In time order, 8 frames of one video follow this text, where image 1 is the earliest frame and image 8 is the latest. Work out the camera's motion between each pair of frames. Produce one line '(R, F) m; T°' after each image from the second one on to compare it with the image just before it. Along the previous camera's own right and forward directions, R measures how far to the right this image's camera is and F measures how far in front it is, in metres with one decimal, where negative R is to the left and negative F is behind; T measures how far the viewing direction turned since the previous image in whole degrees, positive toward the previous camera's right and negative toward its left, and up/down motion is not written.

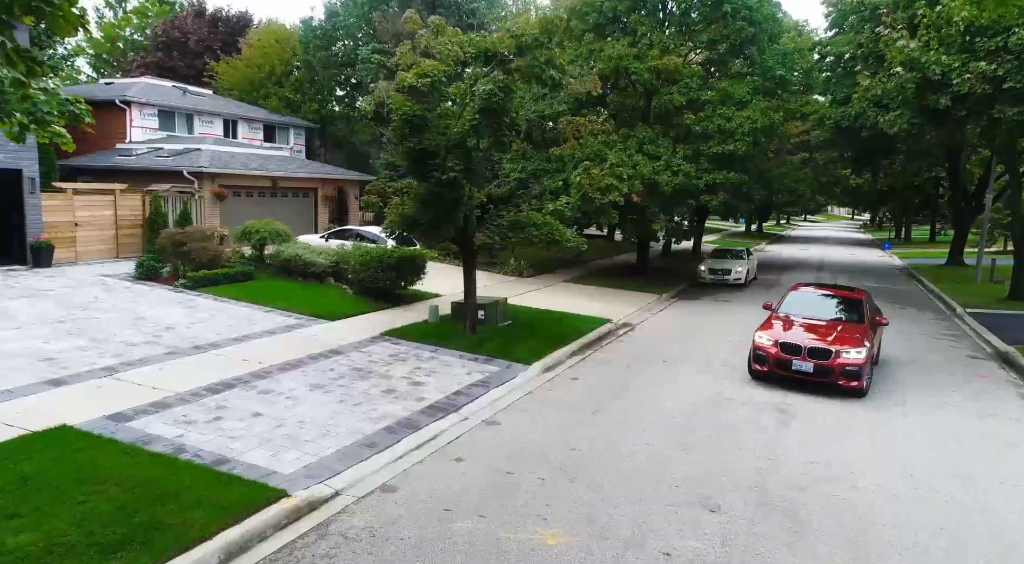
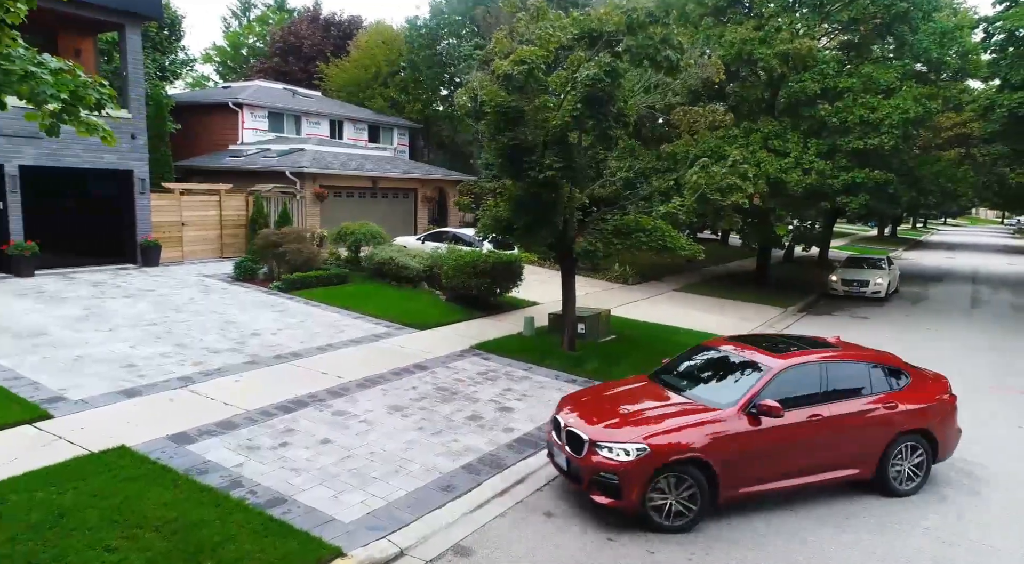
(0.0, +1.2) m; -9°
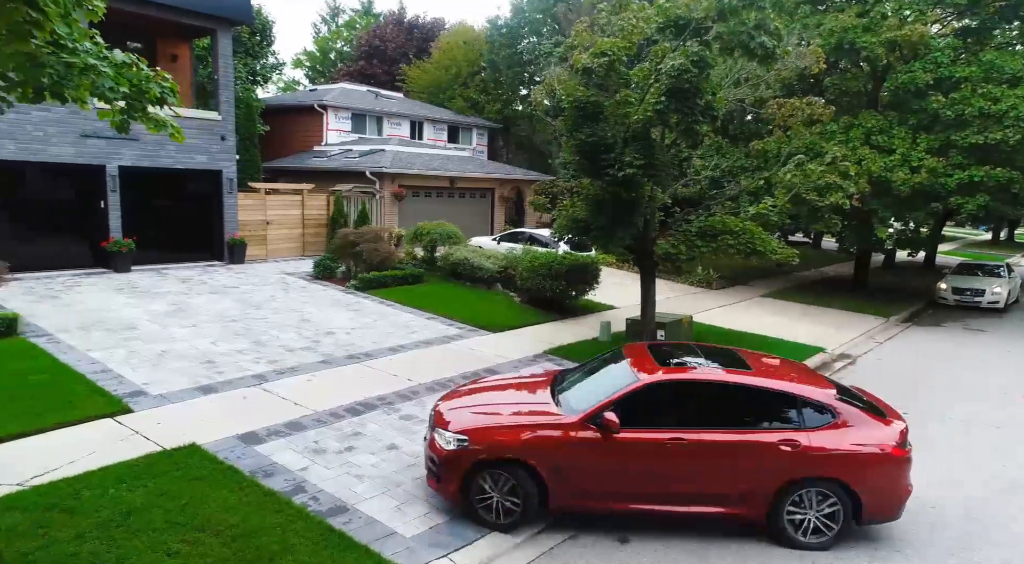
(0.0, +0.4) m; -7°
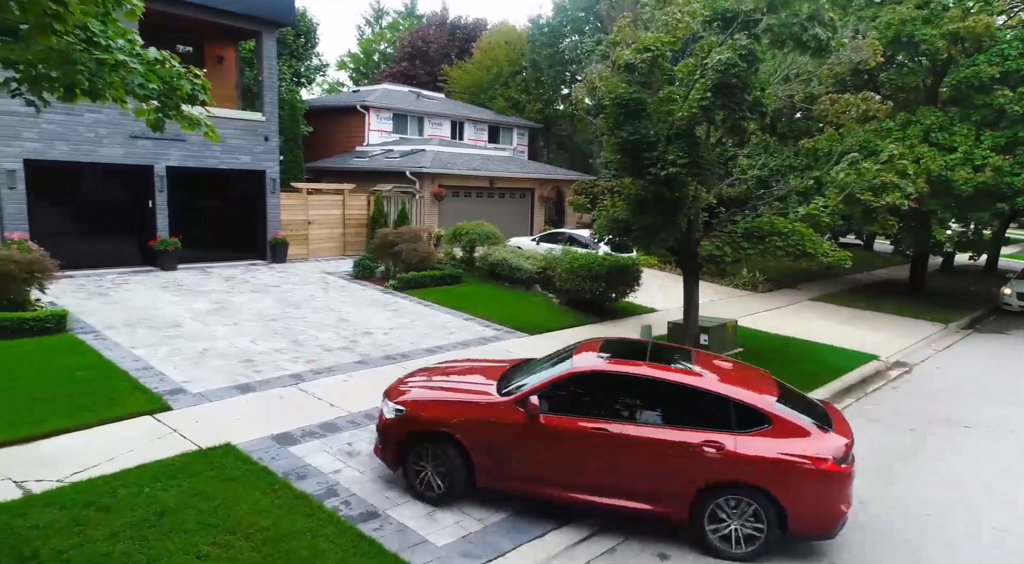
(0.0, +0.2) m; -3°
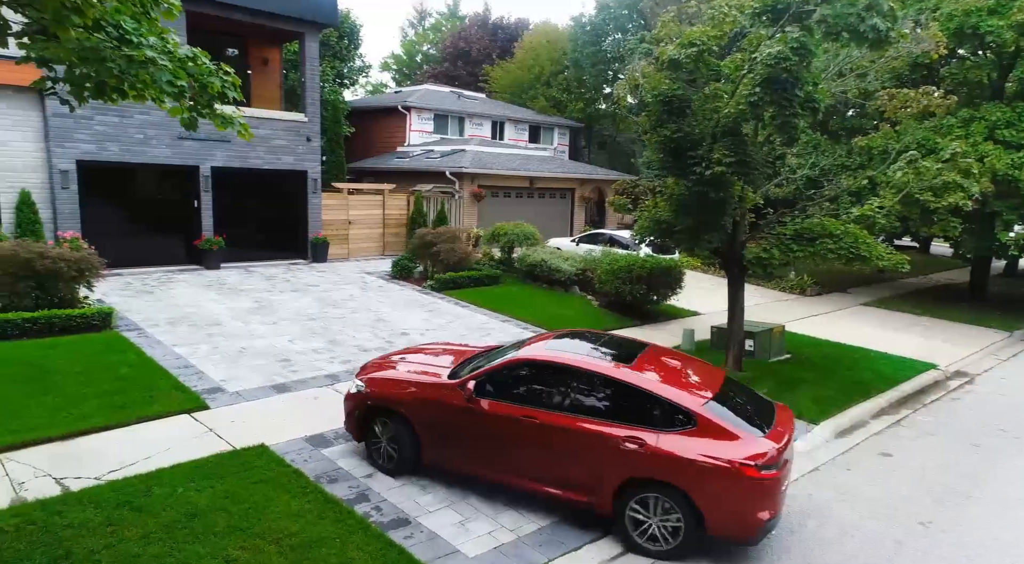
(0.0, +0.2) m; -3°
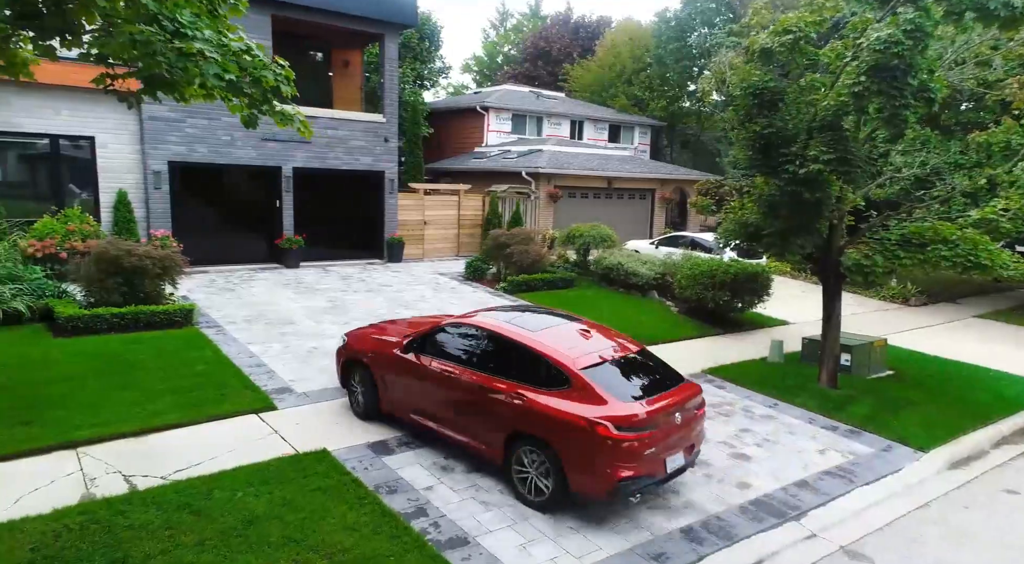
(+0.1, +0.4) m; -7°
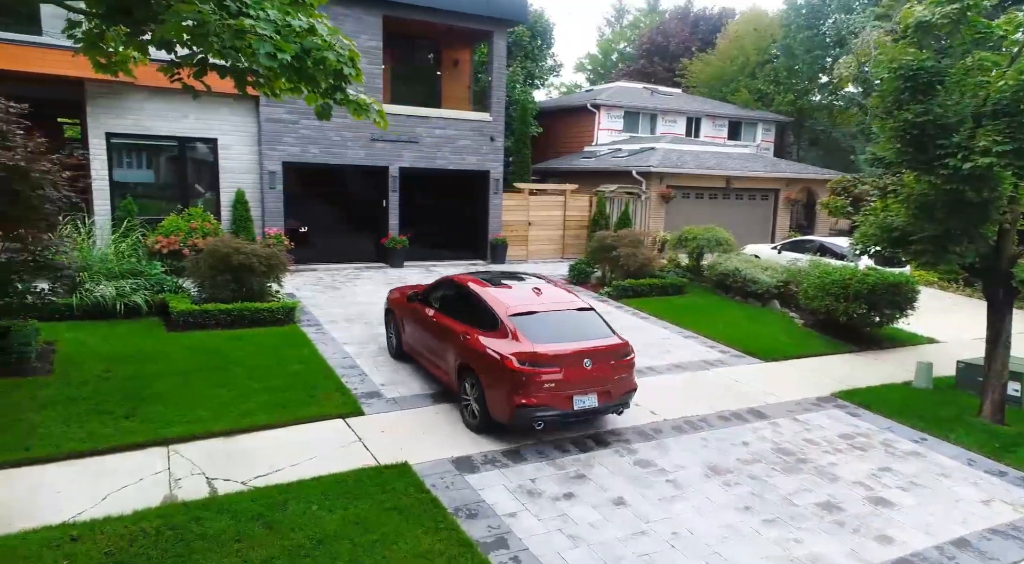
(+0.1, +0.6) m; -9°
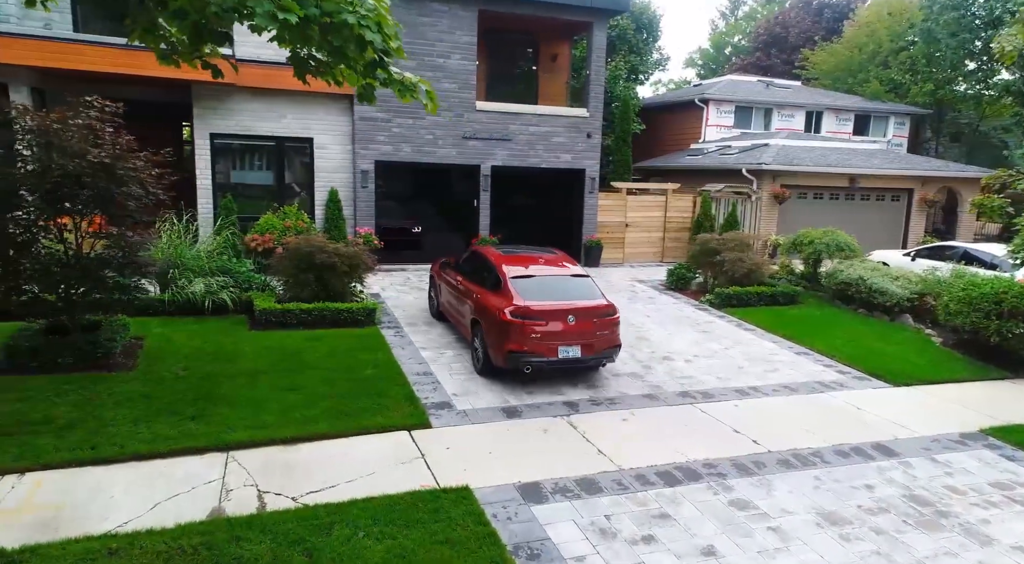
(+0.2, +0.8) m; -9°
